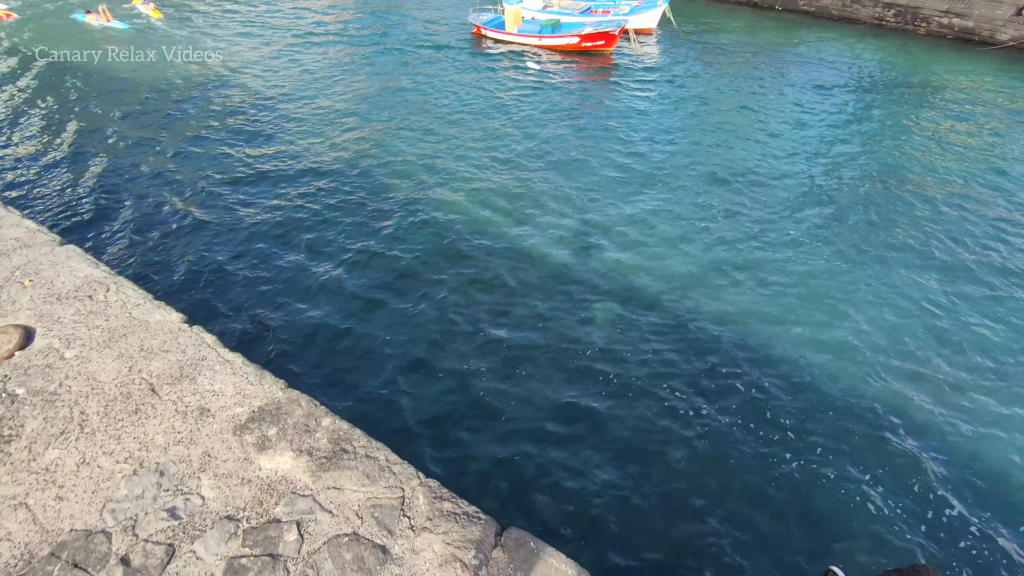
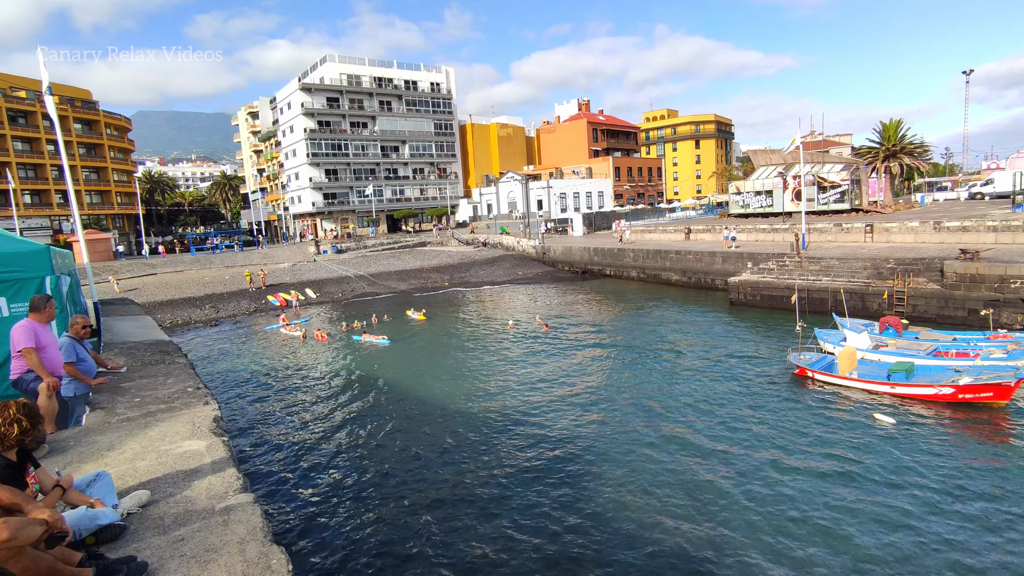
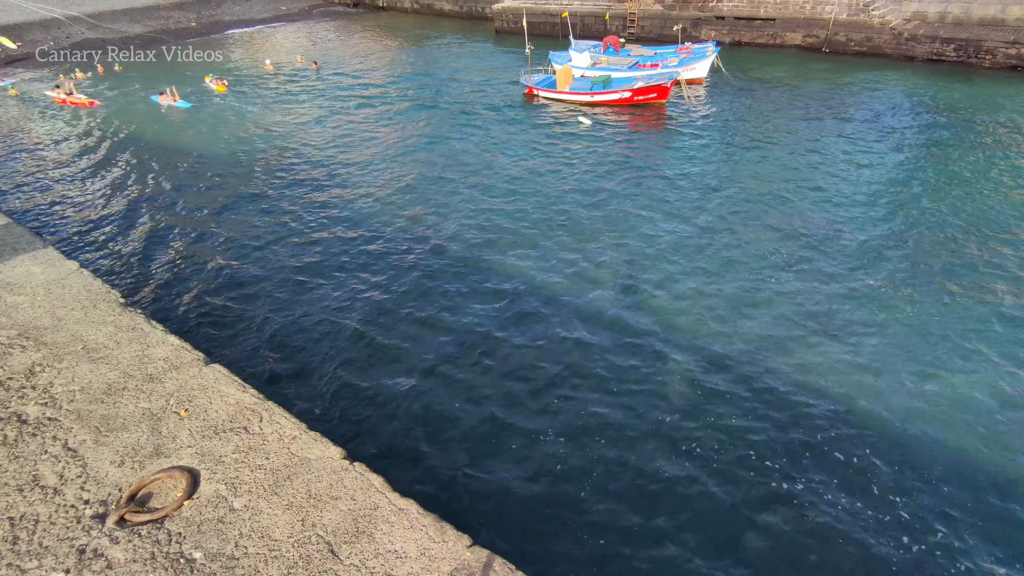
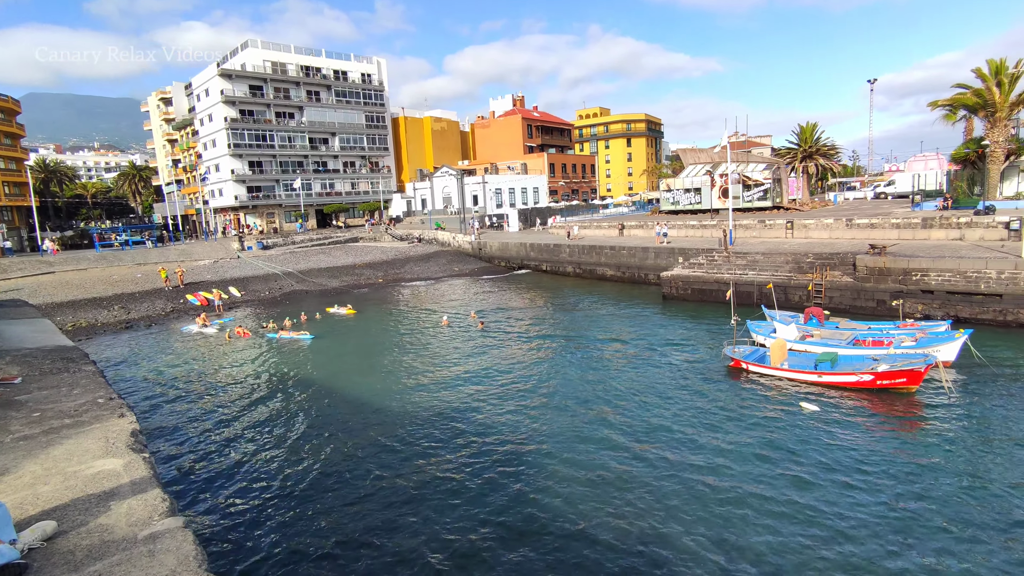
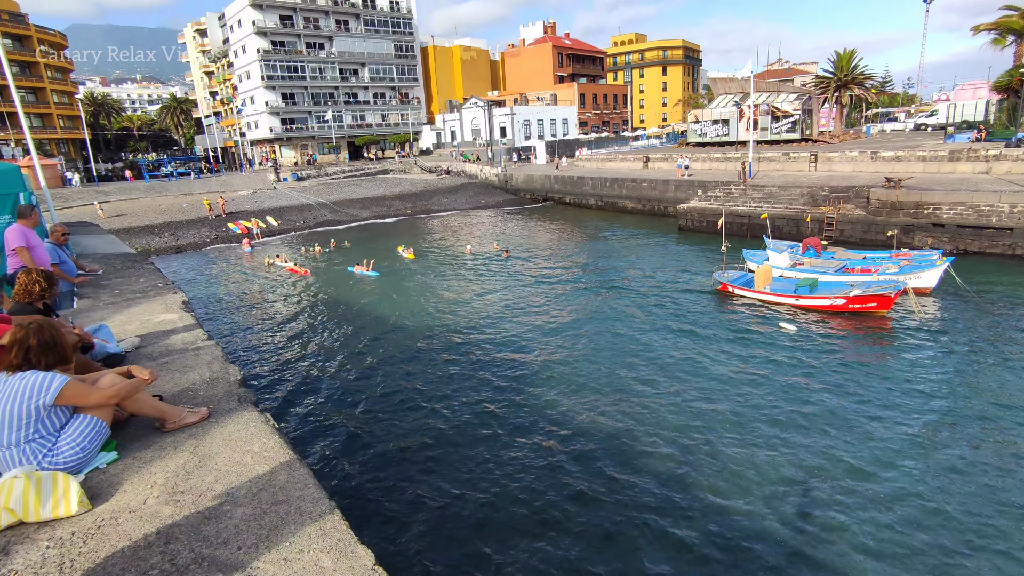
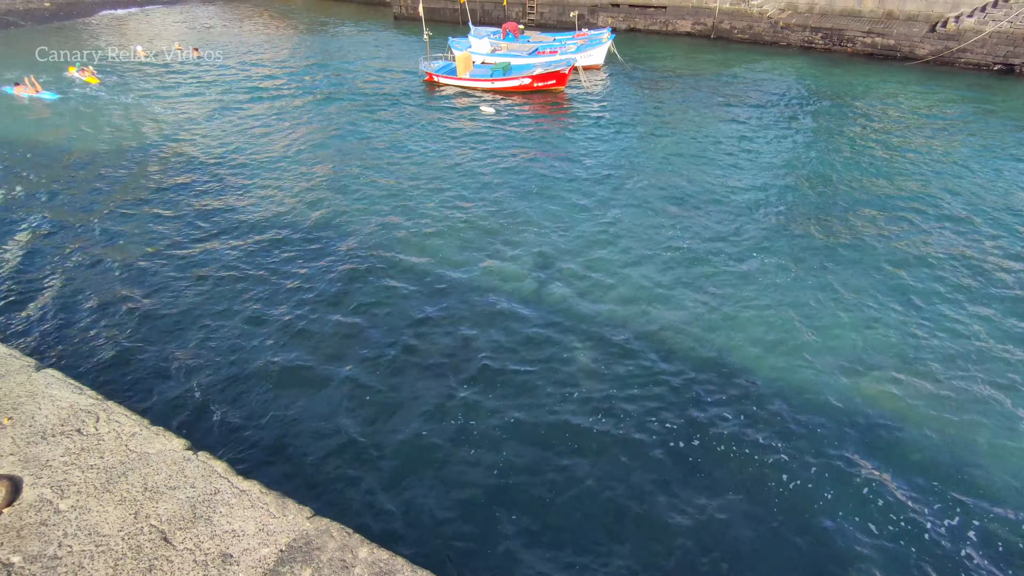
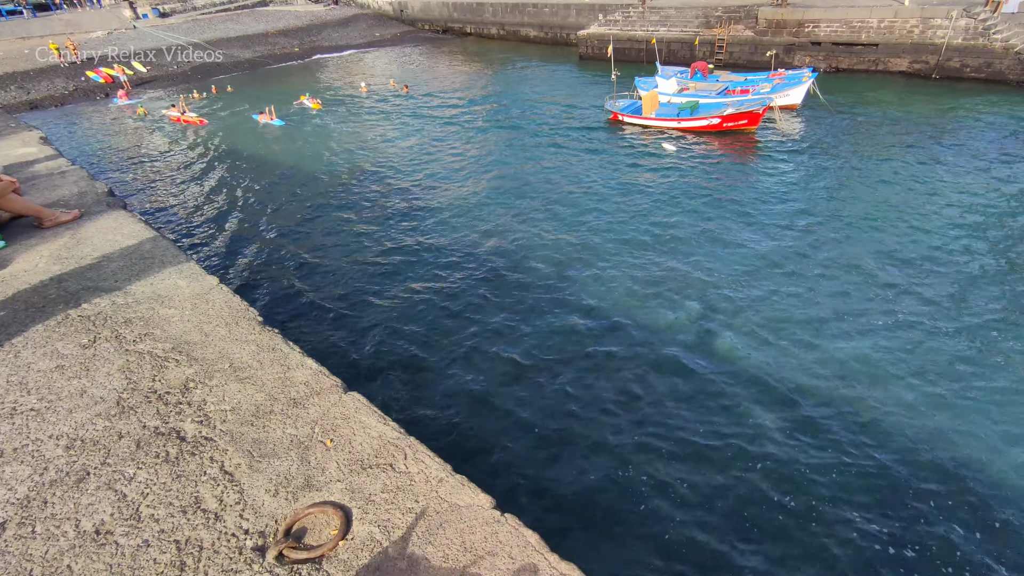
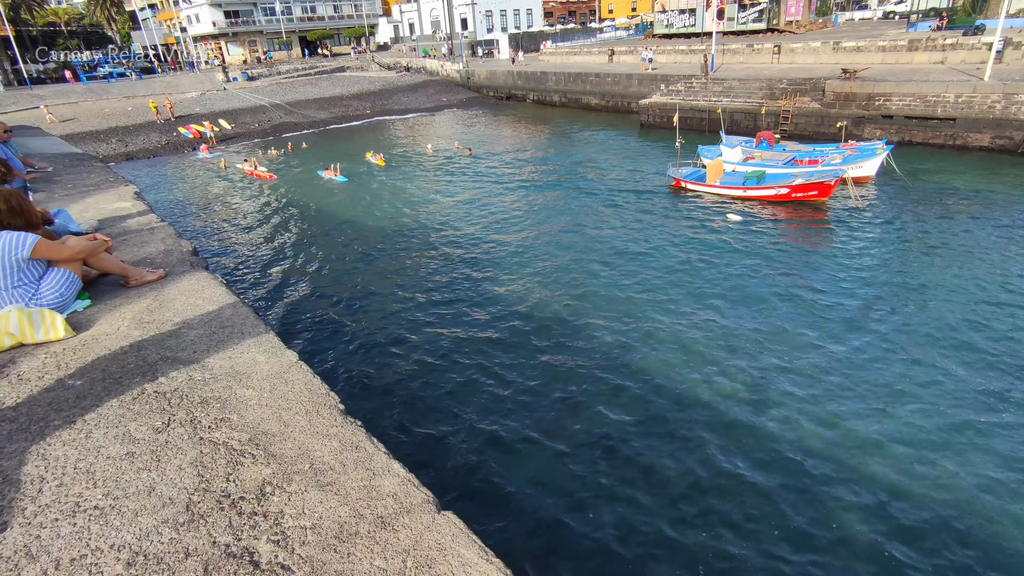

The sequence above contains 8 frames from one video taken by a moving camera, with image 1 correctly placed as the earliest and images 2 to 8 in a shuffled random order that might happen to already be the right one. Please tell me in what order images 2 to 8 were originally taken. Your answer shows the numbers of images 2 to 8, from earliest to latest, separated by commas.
6, 3, 7, 8, 5, 2, 4
